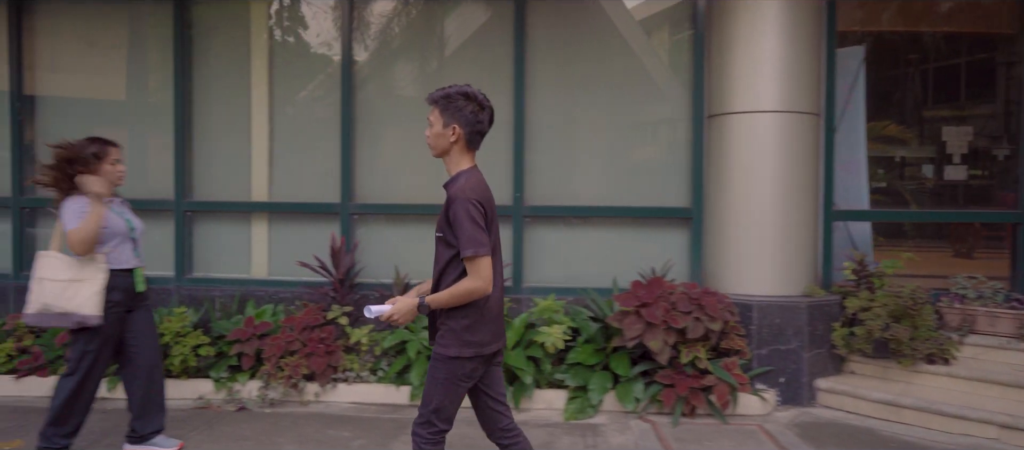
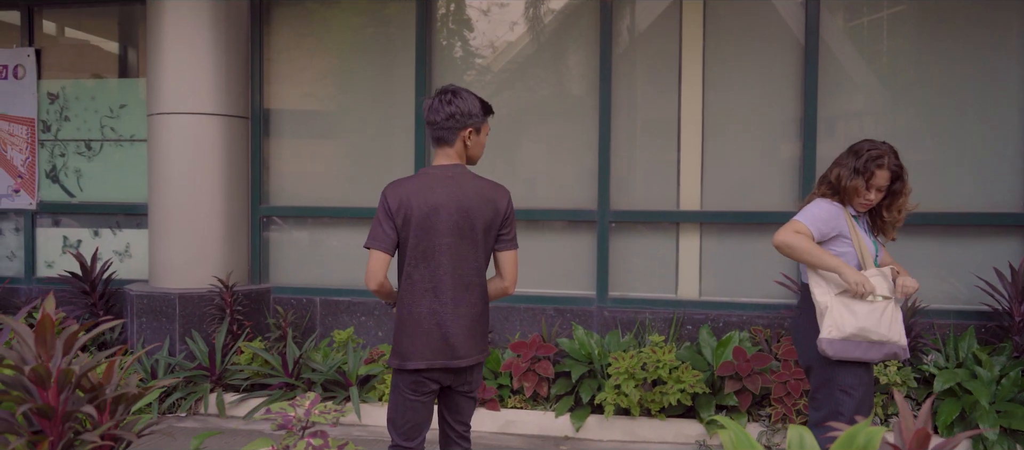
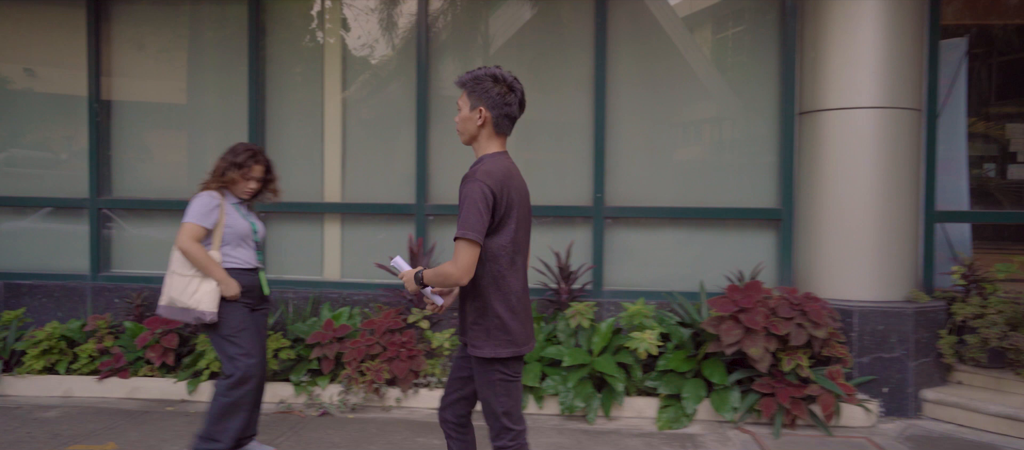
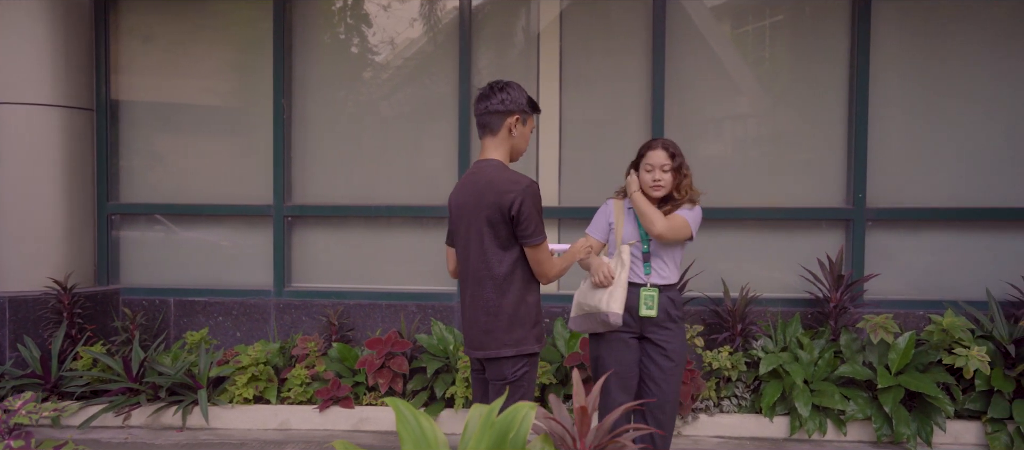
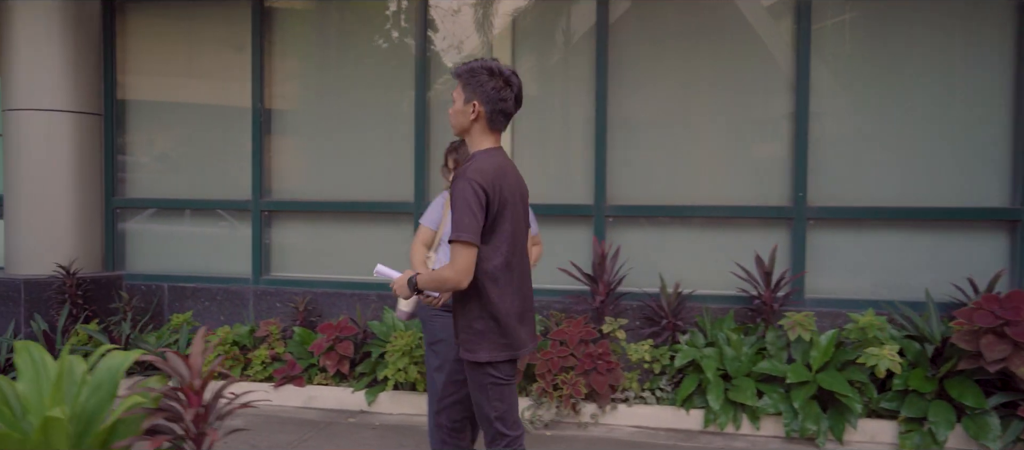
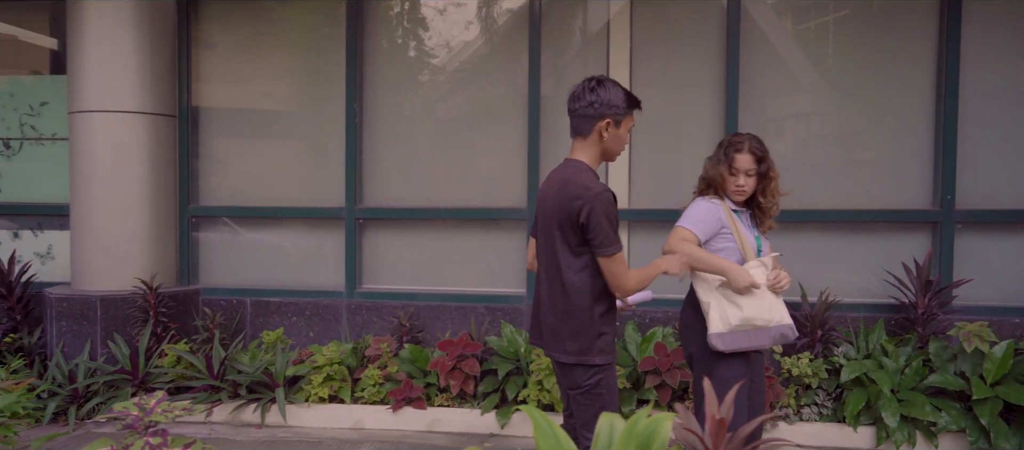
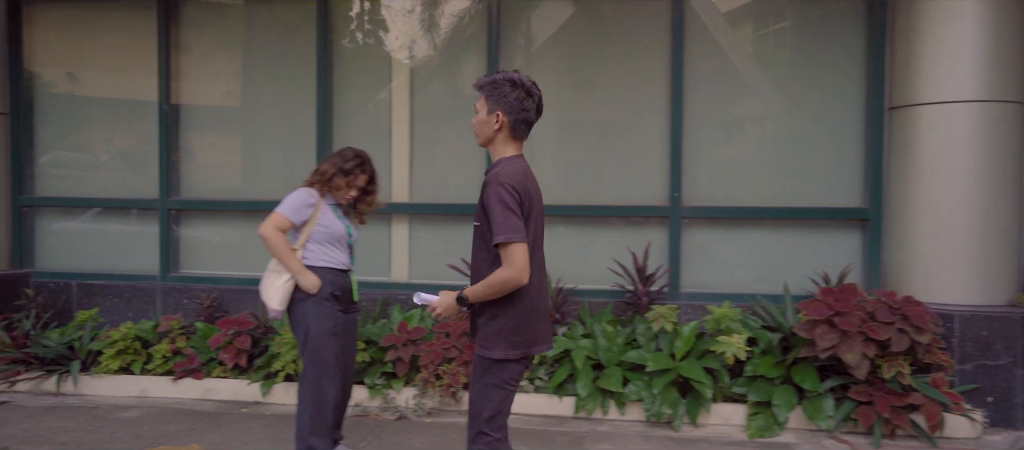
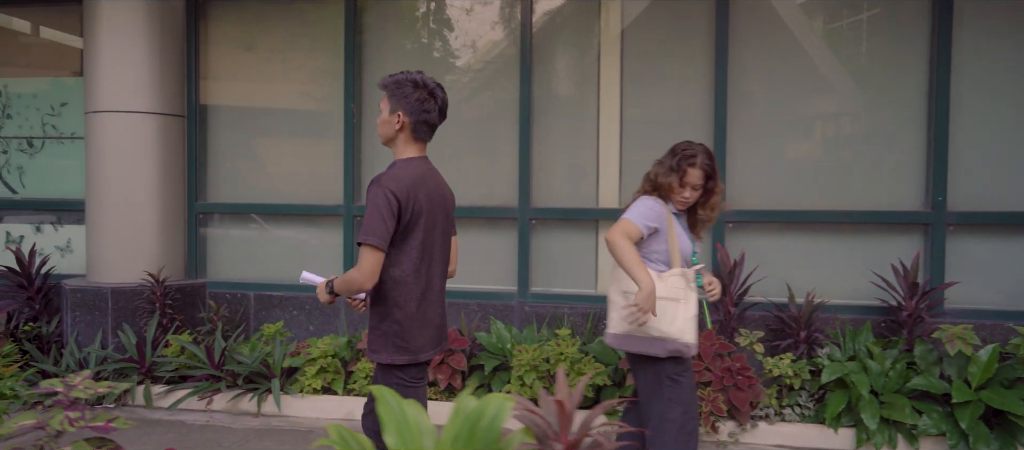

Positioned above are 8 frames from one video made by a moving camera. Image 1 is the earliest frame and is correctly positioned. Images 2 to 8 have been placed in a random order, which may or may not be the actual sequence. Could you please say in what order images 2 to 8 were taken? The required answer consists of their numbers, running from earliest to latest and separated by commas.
3, 7, 5, 8, 2, 6, 4
